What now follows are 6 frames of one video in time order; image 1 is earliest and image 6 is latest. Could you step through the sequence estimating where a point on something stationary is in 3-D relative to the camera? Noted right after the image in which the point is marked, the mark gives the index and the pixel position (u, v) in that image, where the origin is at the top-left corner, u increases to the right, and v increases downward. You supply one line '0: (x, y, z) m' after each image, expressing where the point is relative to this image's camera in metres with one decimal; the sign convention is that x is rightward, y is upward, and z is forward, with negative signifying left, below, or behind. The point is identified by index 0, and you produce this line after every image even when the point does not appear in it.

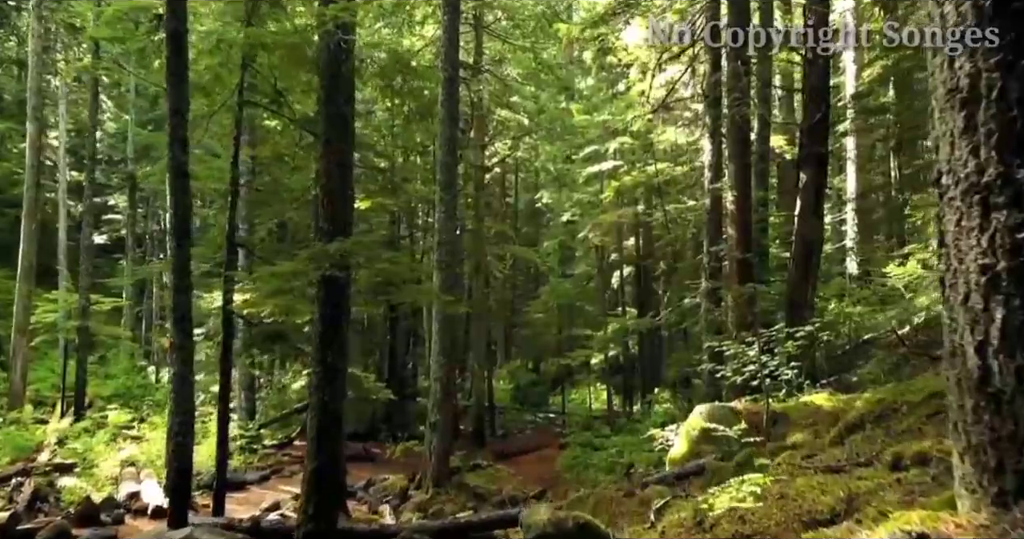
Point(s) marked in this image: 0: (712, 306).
0: (+4.1, -0.7, +15.0) m
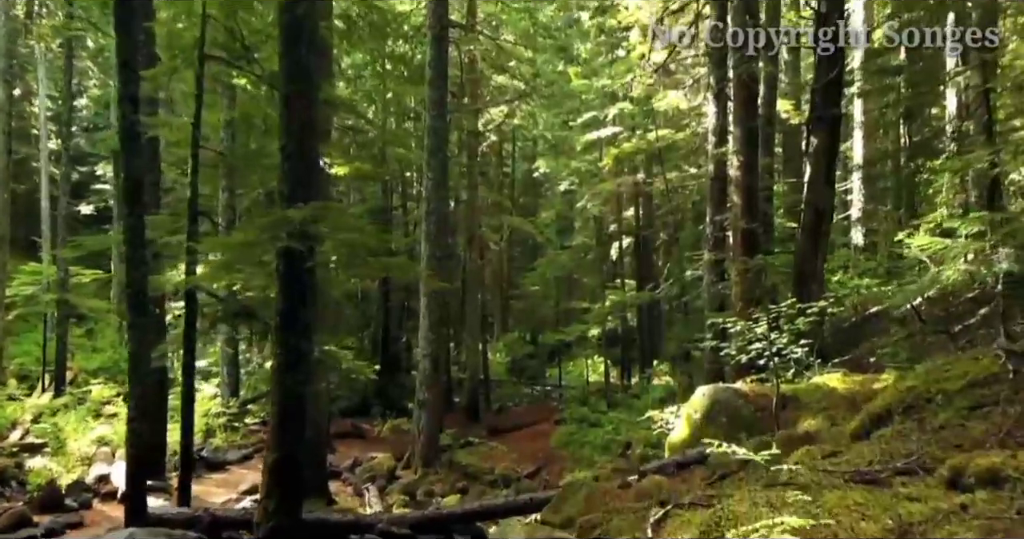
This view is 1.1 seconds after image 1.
0: (+4.0, -0.2, +14.2) m
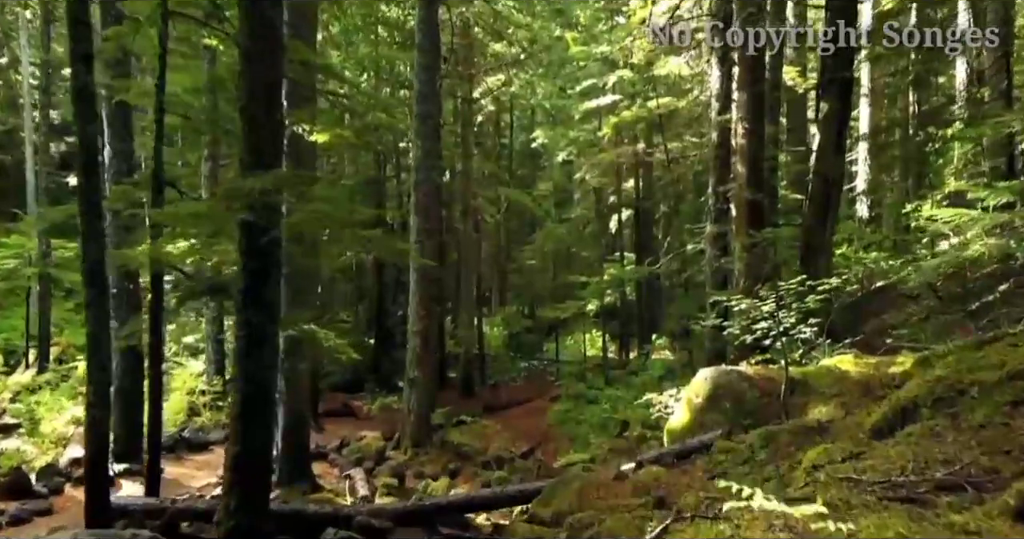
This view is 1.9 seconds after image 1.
0: (+3.8, +0.3, +13.6) m
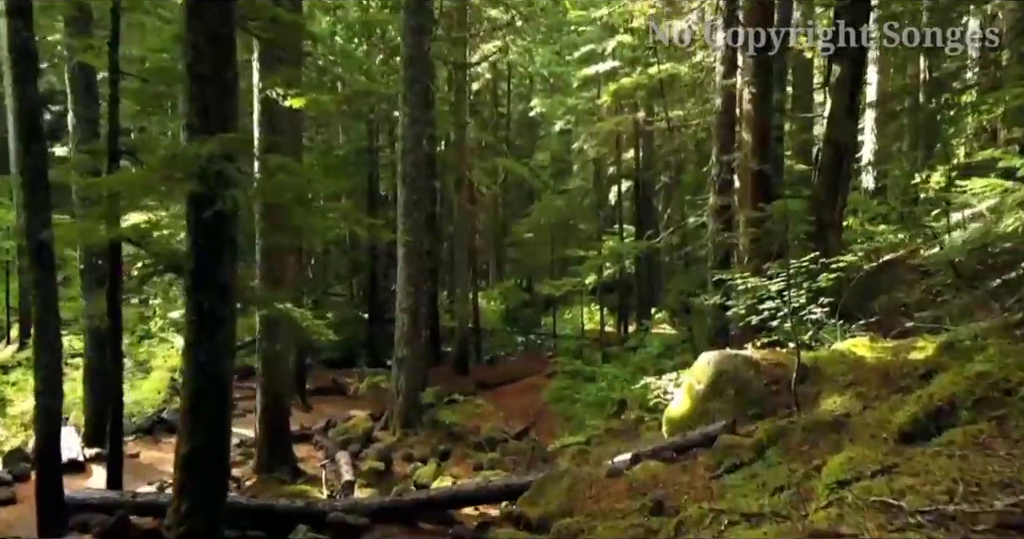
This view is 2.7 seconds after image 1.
0: (+3.7, +0.8, +12.9) m
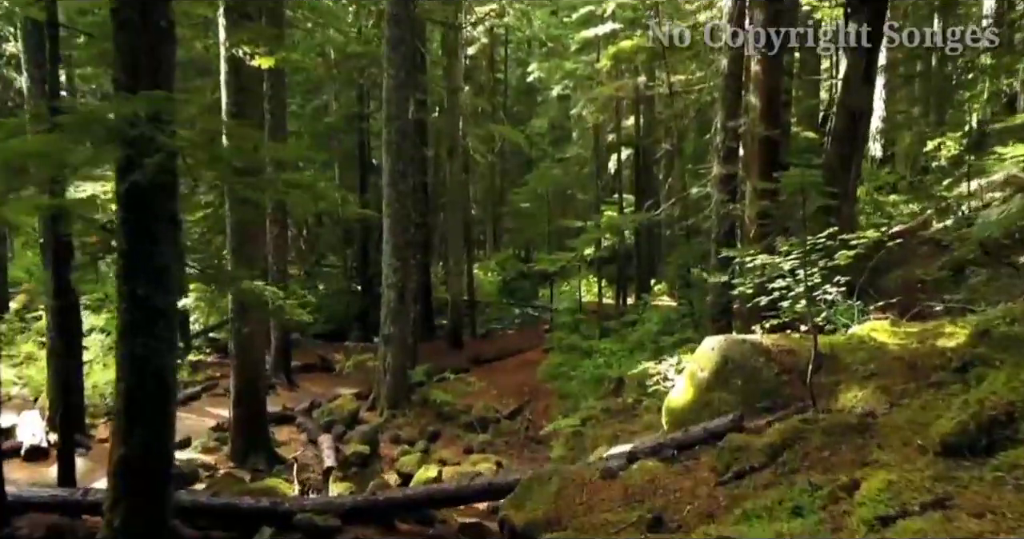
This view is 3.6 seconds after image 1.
0: (+3.5, +1.2, +12.1) m
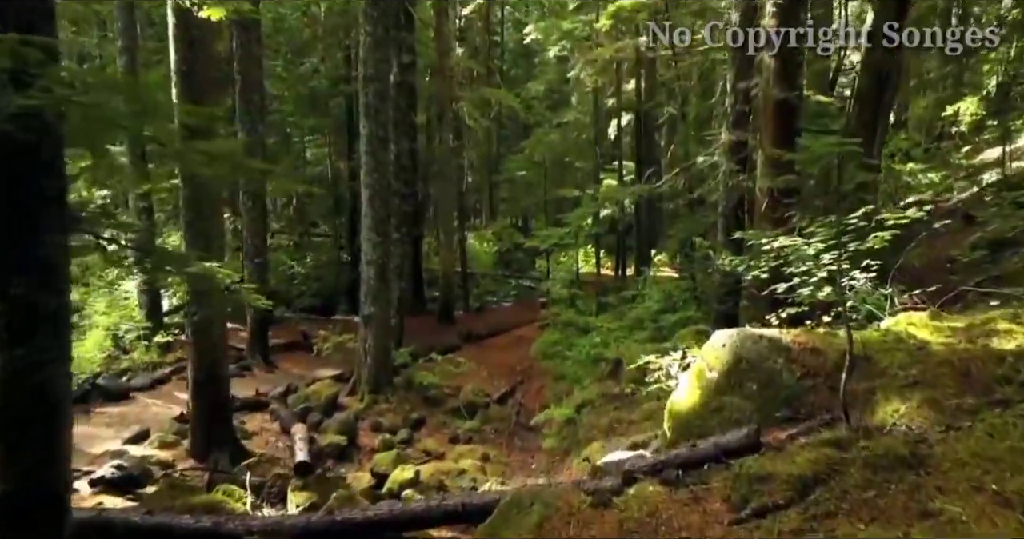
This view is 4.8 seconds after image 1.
0: (+3.4, +1.6, +11.0) m
